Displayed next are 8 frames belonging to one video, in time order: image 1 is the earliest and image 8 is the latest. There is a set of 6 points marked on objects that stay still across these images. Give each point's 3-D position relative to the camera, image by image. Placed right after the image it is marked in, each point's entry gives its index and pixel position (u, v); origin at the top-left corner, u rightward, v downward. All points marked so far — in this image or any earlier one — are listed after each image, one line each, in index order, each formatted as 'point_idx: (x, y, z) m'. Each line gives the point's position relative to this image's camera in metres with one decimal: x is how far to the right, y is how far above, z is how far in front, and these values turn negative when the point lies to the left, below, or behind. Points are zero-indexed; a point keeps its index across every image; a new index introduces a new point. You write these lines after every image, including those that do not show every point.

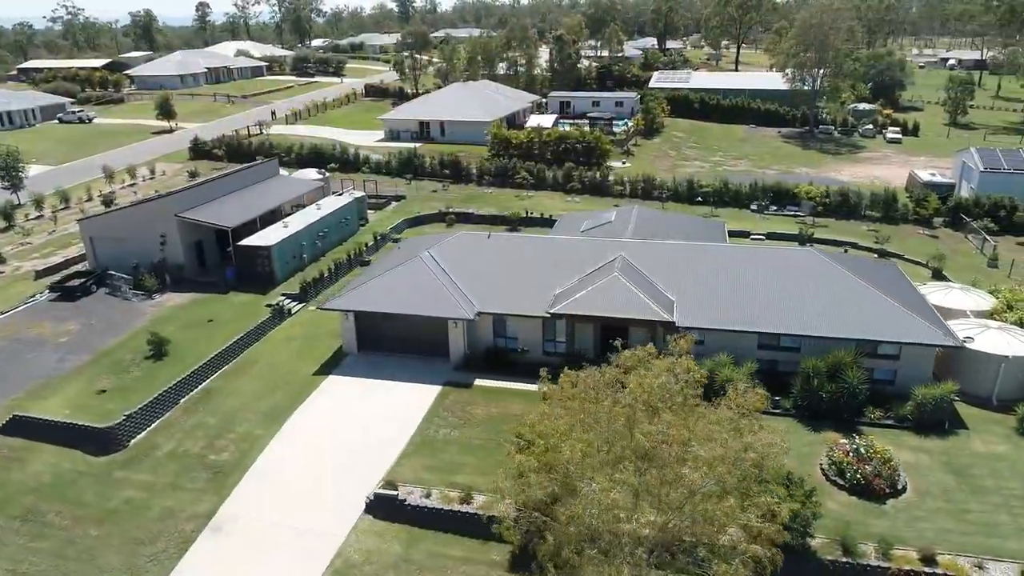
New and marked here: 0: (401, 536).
0: (-3.1, -7.0, +20.0) m
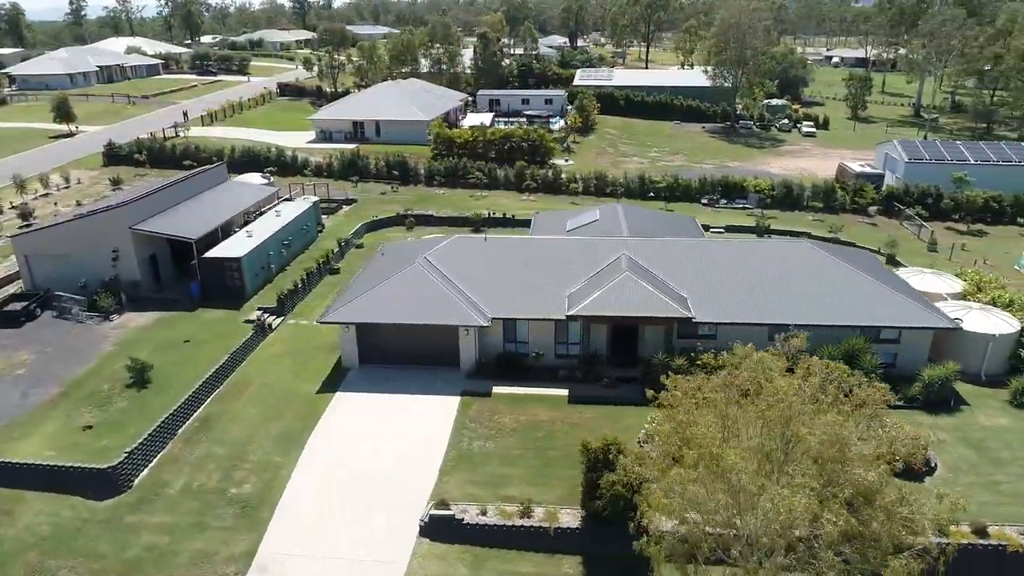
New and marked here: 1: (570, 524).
0: (-1.2, -7.2, +19.1) m
1: (+1.5, -6.4, +19.4) m
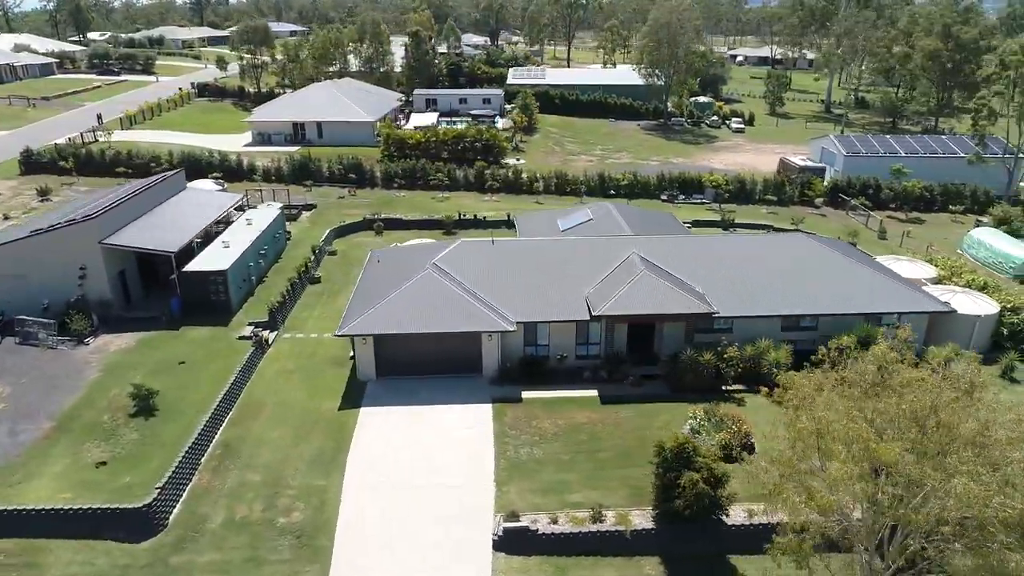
0: (+0.9, -7.4, +18.8) m
1: (+3.6, -6.5, +19.4) m
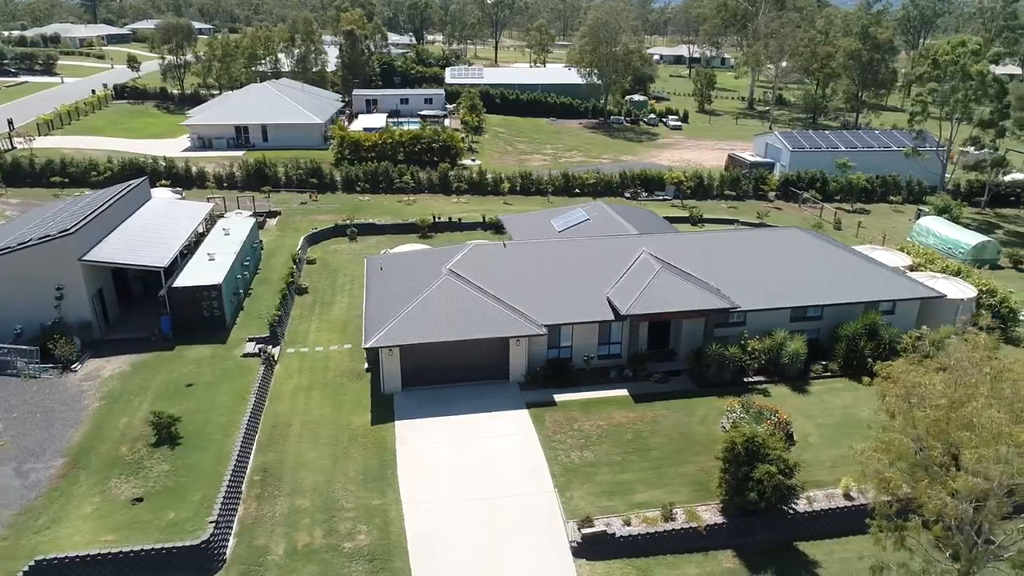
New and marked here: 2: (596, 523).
0: (+3.1, -7.5, +18.8) m
1: (+5.7, -6.4, +19.7) m
2: (+2.3, -6.5, +19.7) m
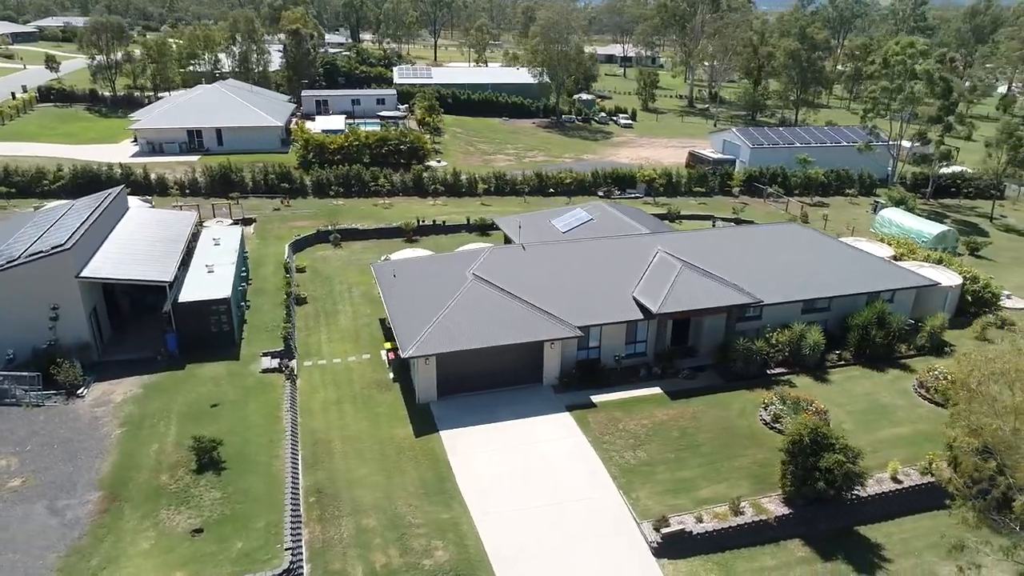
0: (+5.3, -7.5, +19.0) m
1: (+7.7, -6.3, +20.2) m
2: (+4.4, -6.5, +19.8) m
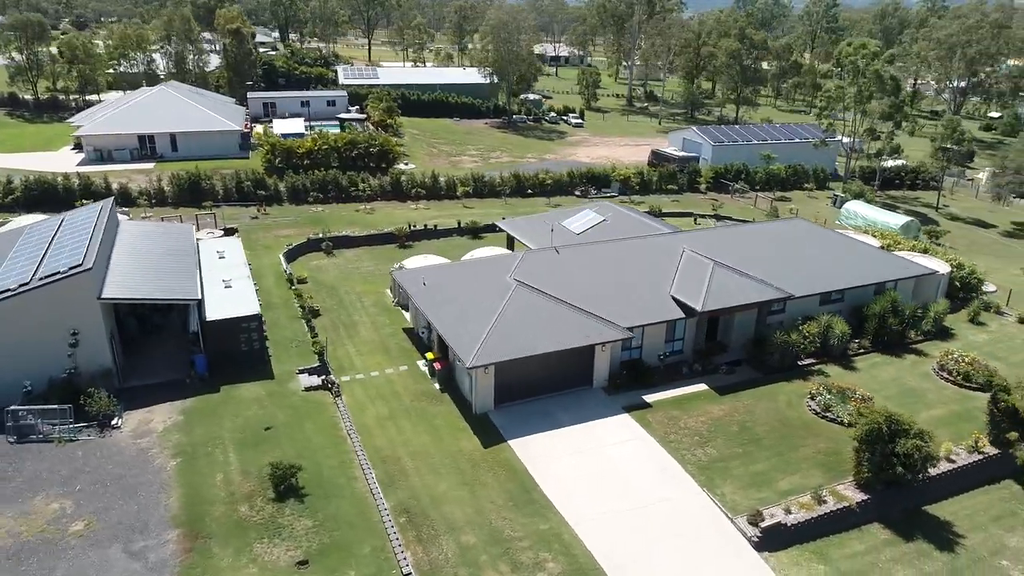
0: (+8.2, -7.4, +19.6) m
1: (+10.4, -6.2, +21.1) m
2: (+7.2, -6.5, +20.3) m
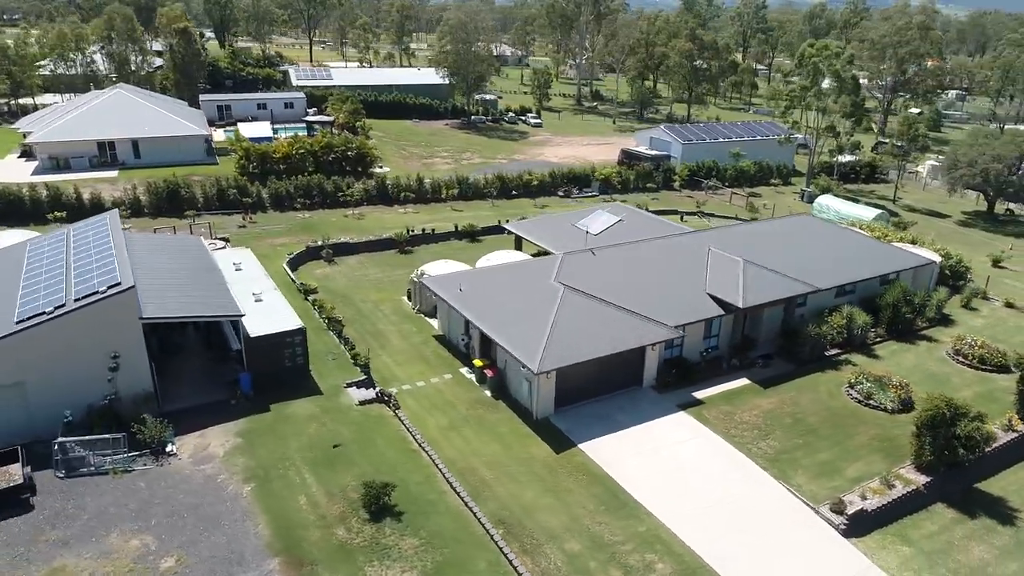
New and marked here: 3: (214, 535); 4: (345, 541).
0: (+10.9, -7.2, +20.5) m
1: (+12.9, -5.9, +22.2) m
2: (+9.8, -6.4, +21.1) m
3: (-7.7, -6.4, +18.4) m
4: (-4.3, -6.5, +18.3) m
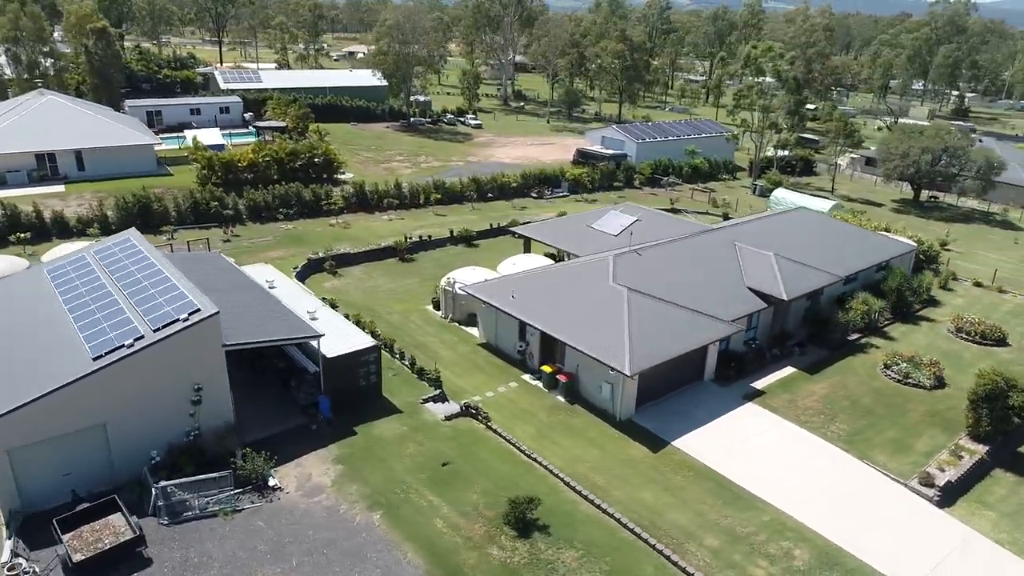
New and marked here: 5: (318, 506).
0: (+14.6, -6.8, +22.3) m
1: (+16.2, -5.4, +24.3) m
2: (+13.3, -6.0, +22.7) m
3: (-3.6, -6.9, +17.5) m
4: (-0.2, -6.8, +17.9) m
5: (-5.4, -6.0, +19.6) m
